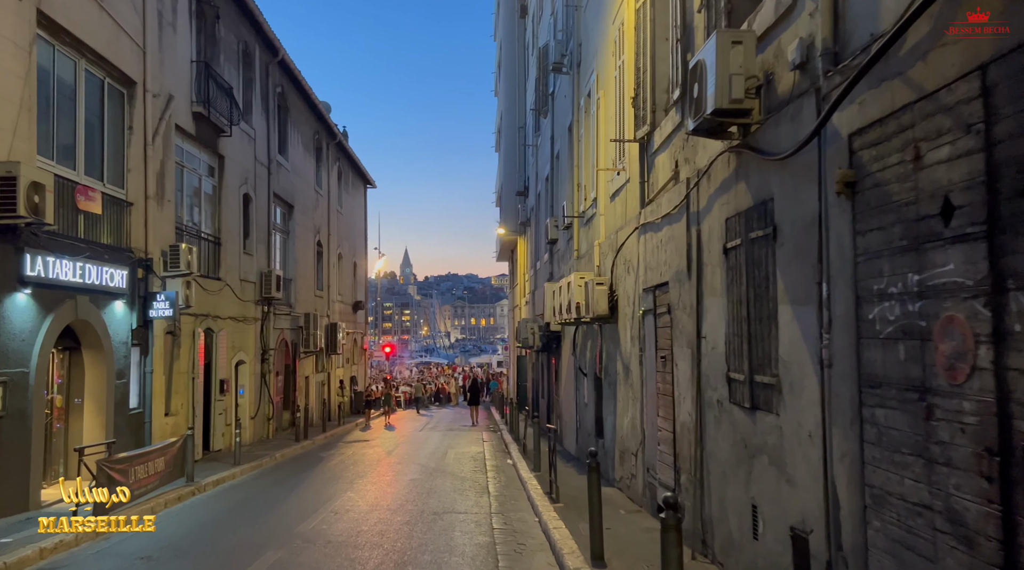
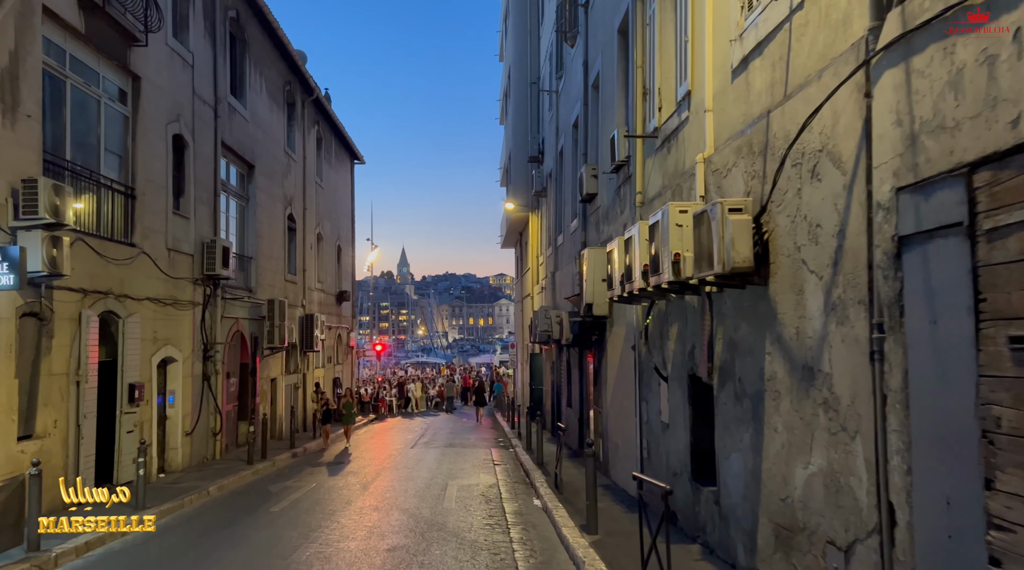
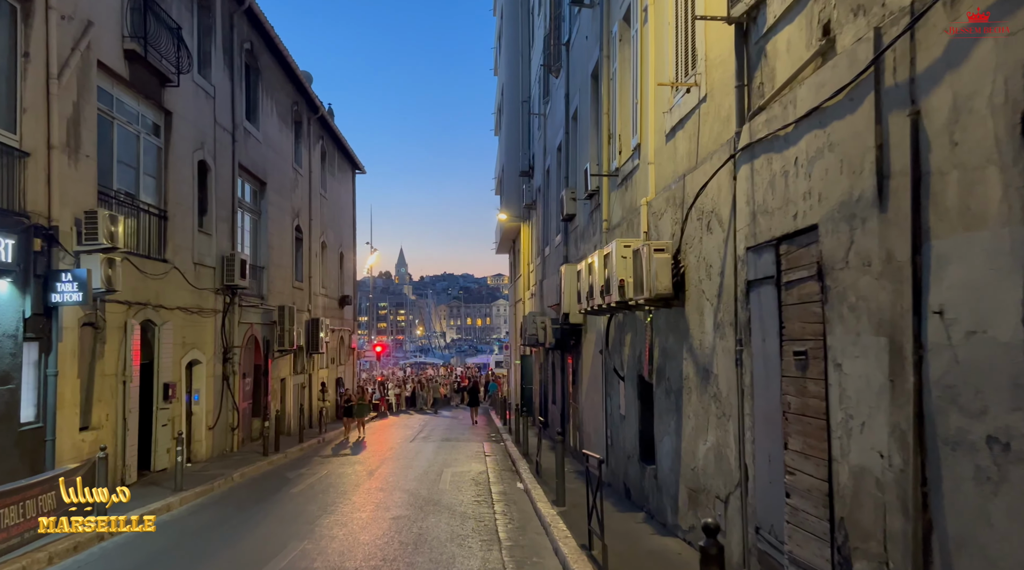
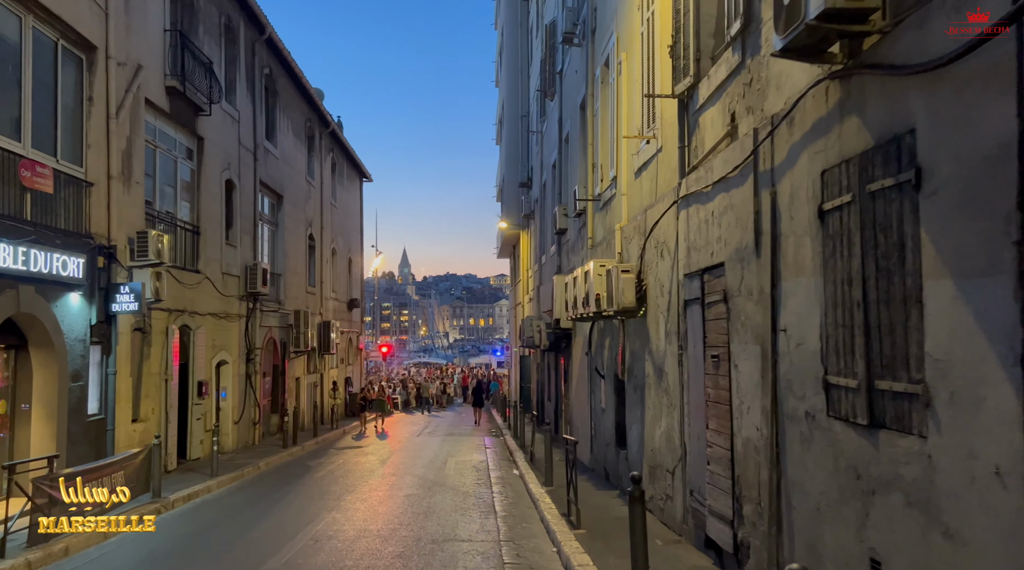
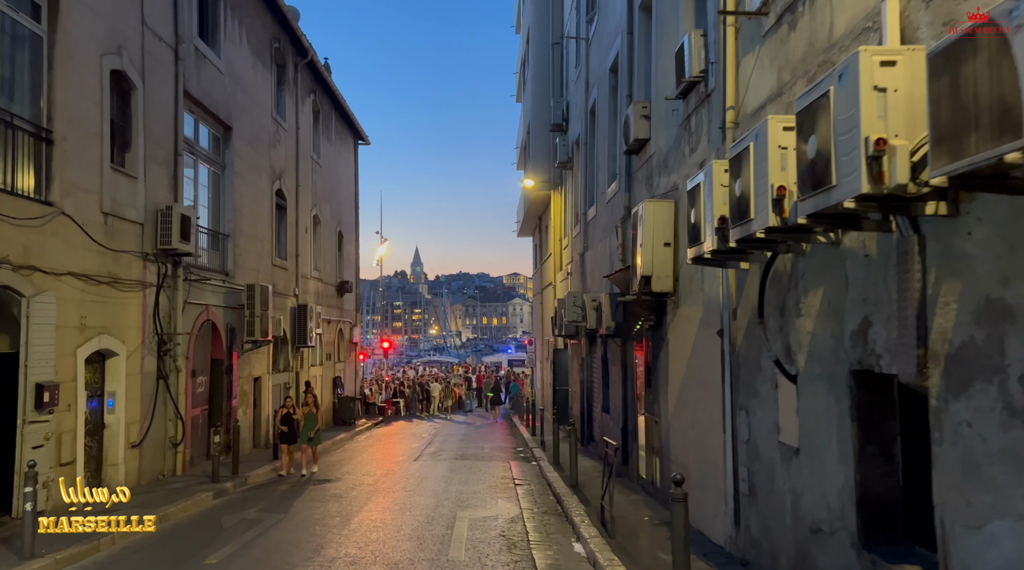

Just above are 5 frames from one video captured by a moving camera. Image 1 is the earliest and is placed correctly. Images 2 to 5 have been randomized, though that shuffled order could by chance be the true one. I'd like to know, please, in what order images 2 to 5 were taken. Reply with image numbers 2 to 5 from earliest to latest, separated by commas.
4, 3, 2, 5
